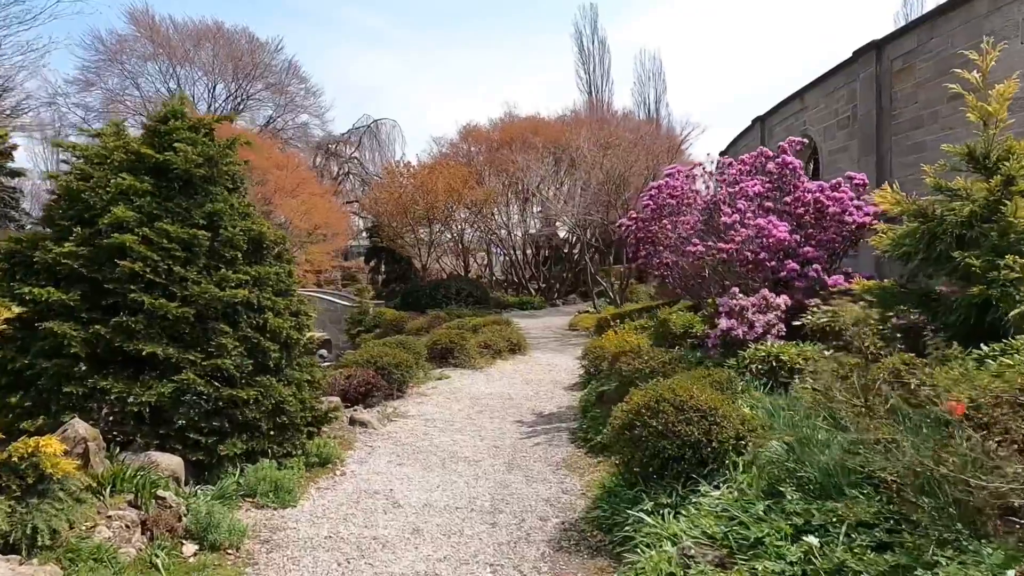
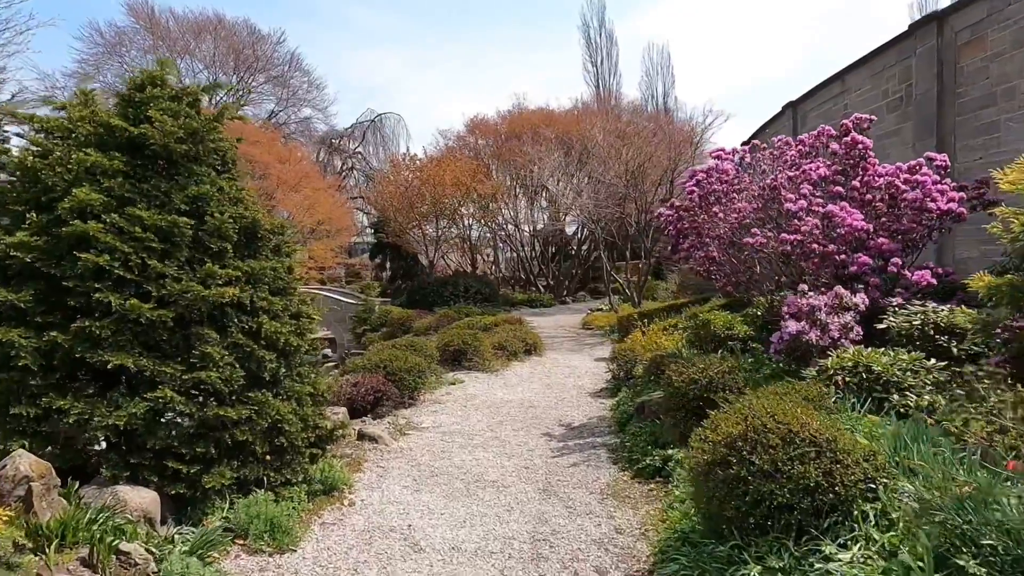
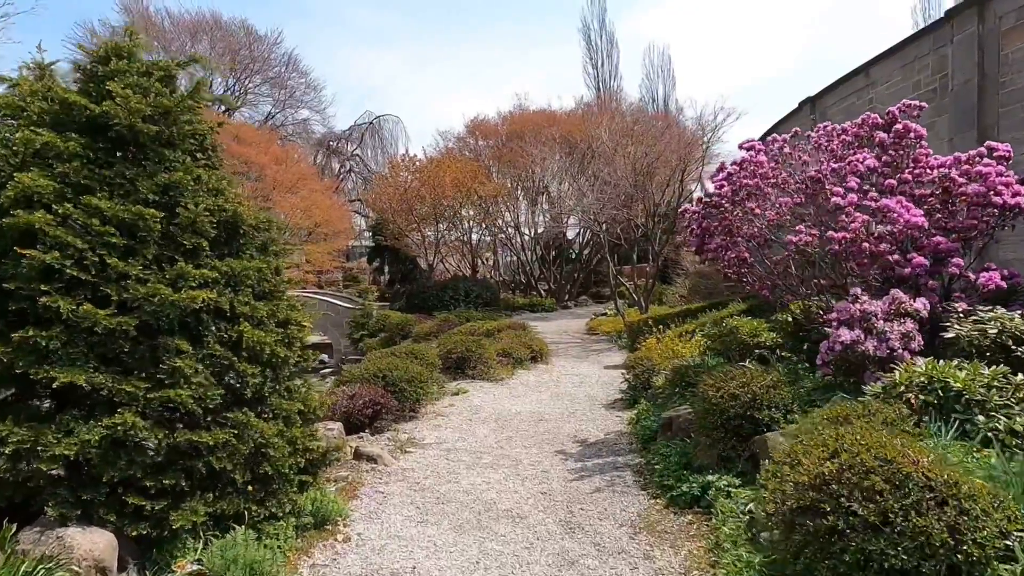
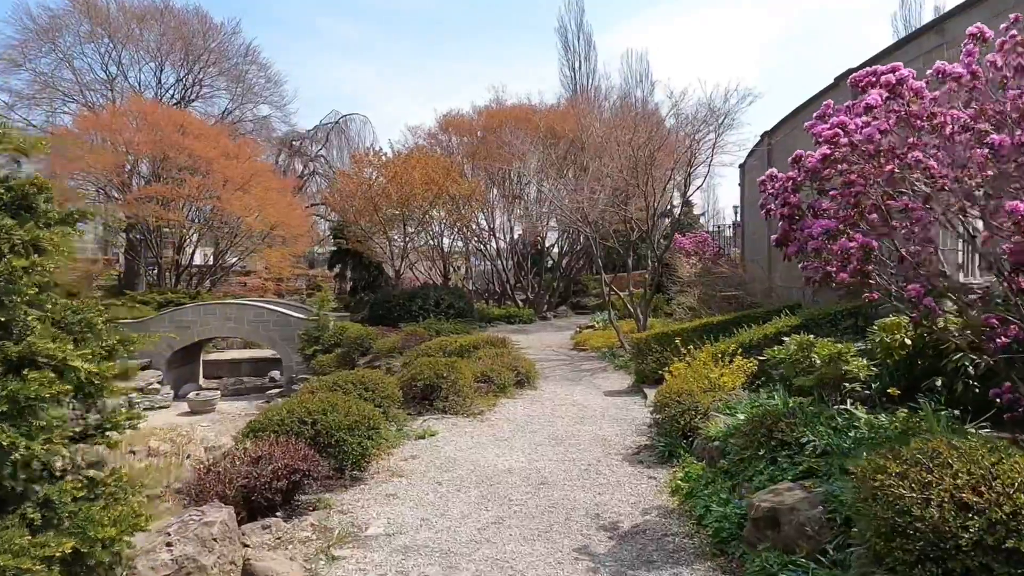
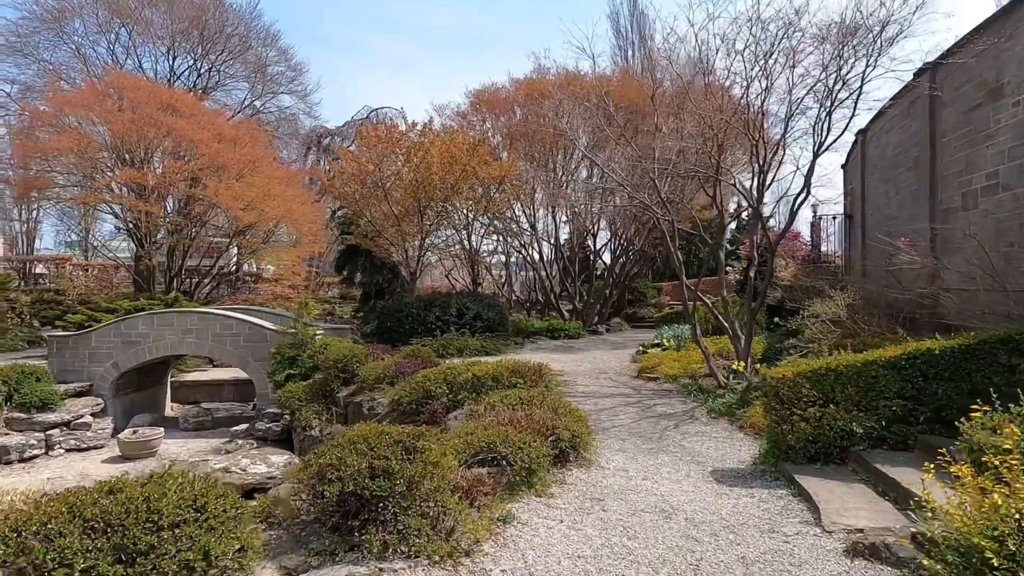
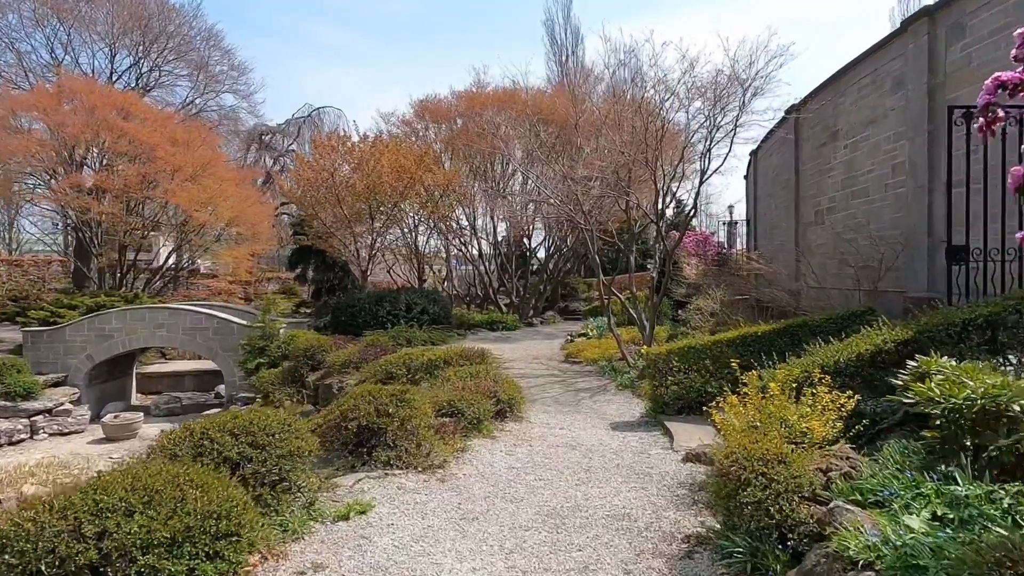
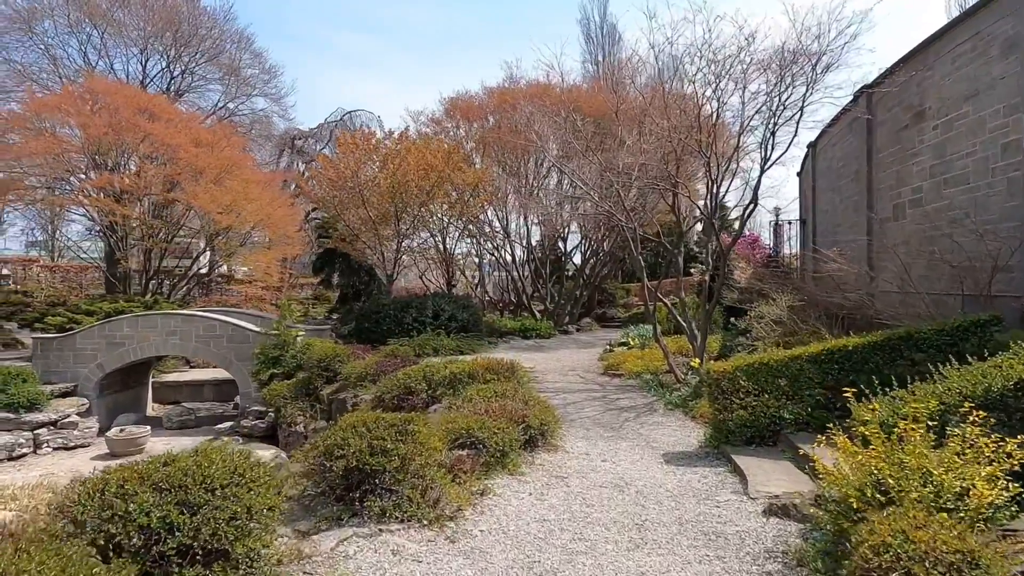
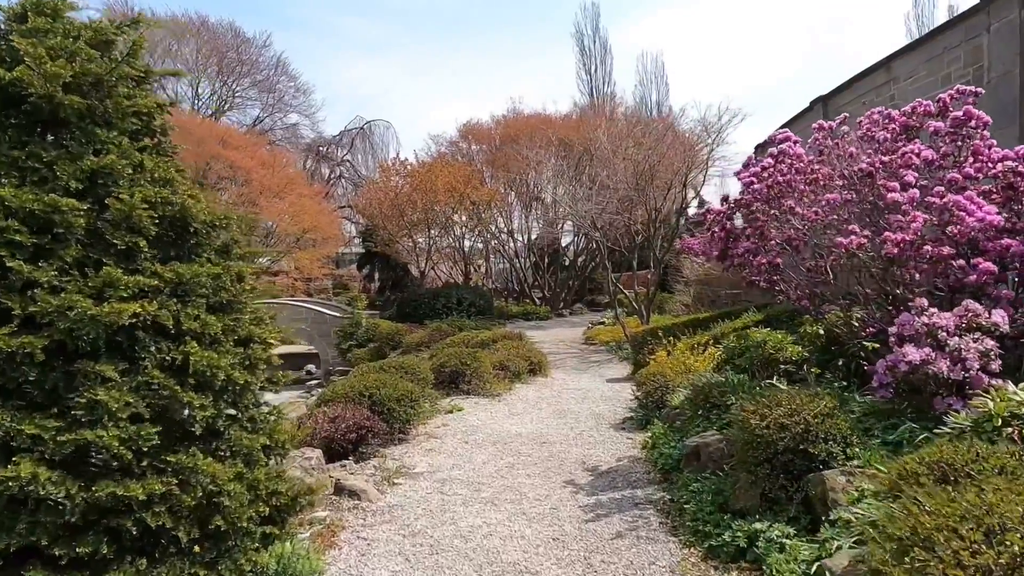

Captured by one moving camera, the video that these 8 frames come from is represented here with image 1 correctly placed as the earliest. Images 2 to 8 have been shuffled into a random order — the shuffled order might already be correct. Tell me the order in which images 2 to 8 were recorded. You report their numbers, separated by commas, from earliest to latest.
2, 3, 8, 4, 6, 7, 5
